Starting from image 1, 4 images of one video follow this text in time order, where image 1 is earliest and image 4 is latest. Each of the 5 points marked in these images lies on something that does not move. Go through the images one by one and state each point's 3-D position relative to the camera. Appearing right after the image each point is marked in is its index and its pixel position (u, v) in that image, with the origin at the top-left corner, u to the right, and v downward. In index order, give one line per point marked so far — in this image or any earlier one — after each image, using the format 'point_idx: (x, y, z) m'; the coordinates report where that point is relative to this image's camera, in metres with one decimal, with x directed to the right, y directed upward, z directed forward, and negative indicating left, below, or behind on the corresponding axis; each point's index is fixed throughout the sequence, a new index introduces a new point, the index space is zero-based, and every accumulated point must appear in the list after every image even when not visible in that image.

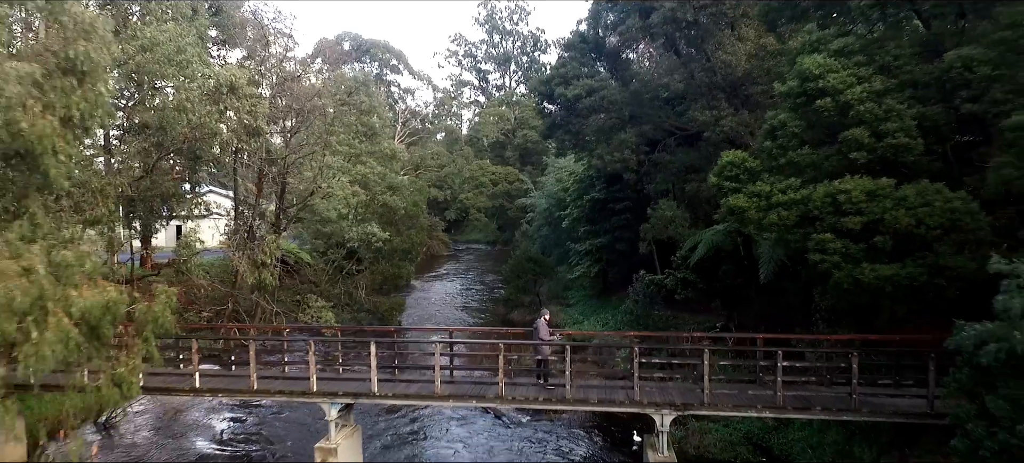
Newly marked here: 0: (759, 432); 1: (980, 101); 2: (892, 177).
0: (+5.0, -4.1, +11.0) m
1: (+6.7, +1.9, +7.8) m
2: (+5.8, +0.8, +8.3) m
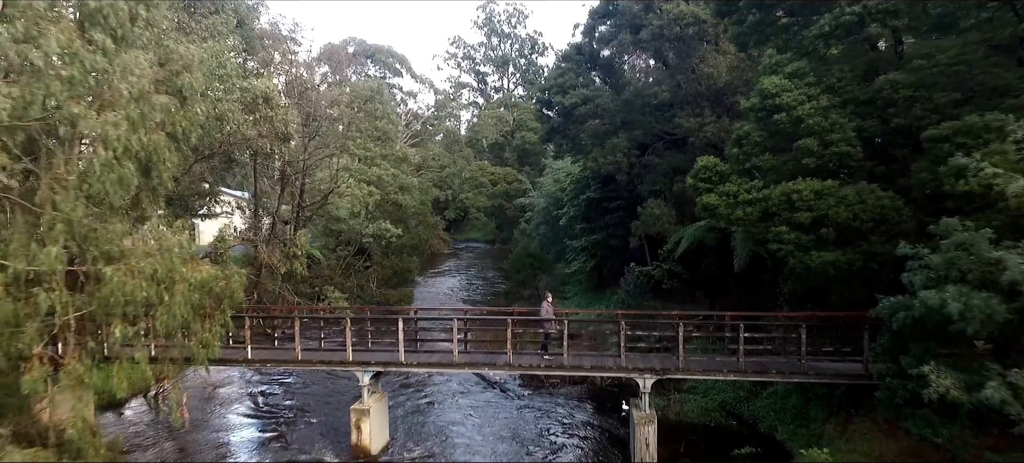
0: (+5.1, -3.9, +12.7) m
1: (+6.8, +2.0, +9.5) m
2: (+5.9, +1.0, +10.0) m
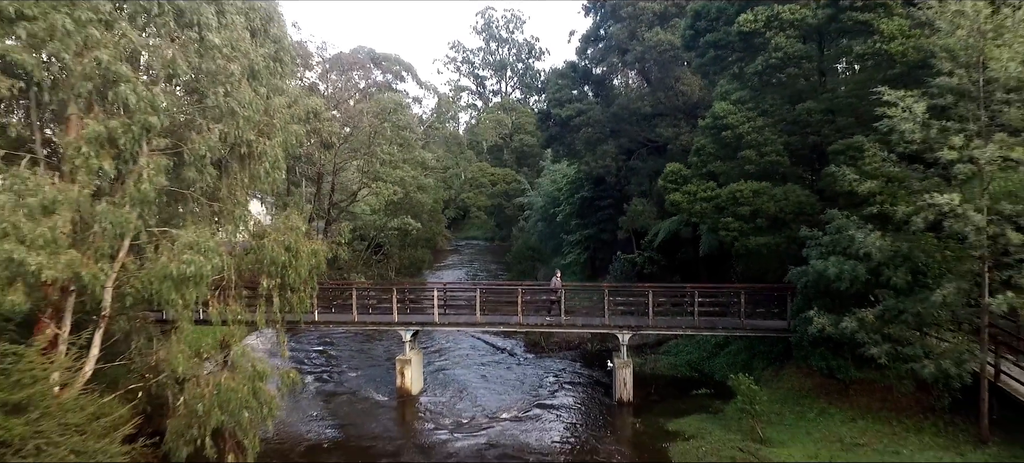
0: (+5.3, -3.7, +15.9) m
1: (+7.1, +2.3, +12.7) m
2: (+6.2, +1.2, +13.2) m
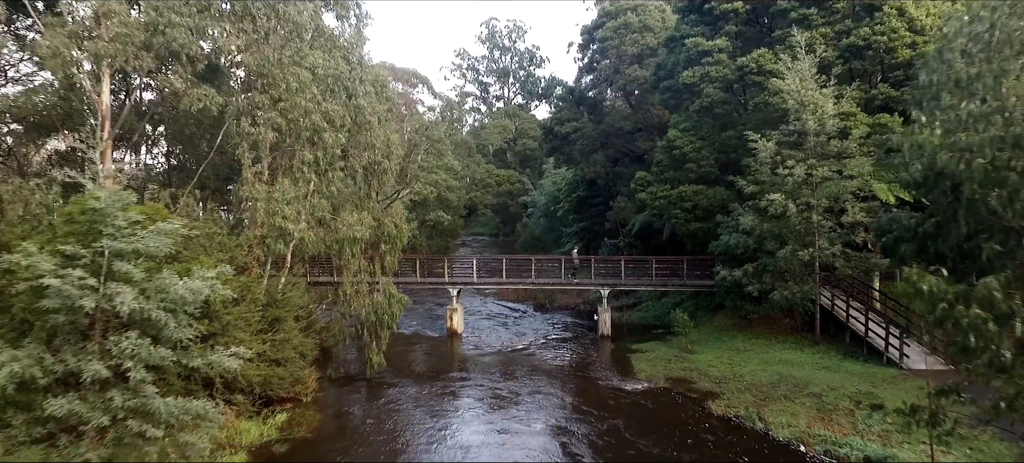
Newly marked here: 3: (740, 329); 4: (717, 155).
0: (+5.8, -3.3, +22.0) m
1: (+7.7, +2.7, +18.9) m
2: (+6.7, +1.6, +19.4) m
3: (+7.3, -3.1, +17.8) m
4: (+7.1, +2.7, +19.3) m
